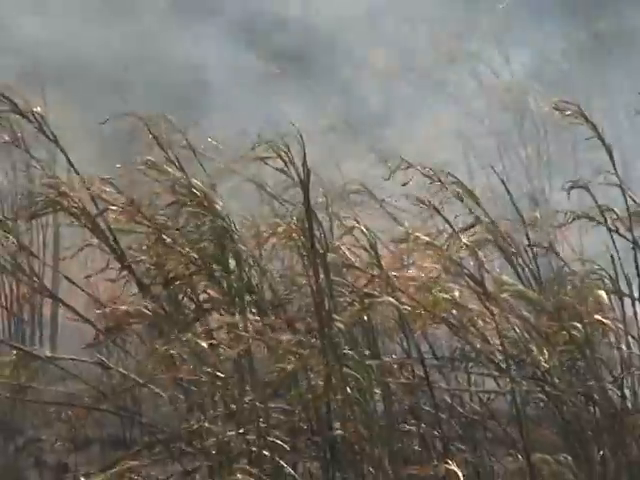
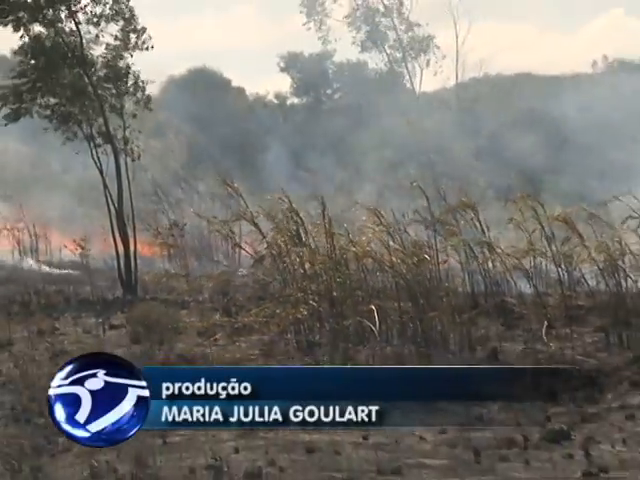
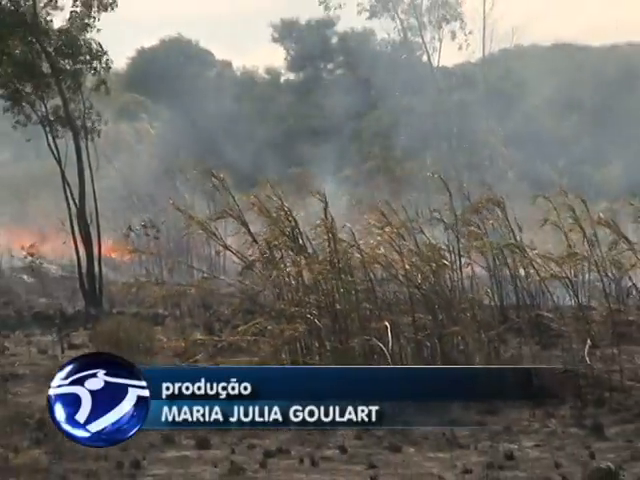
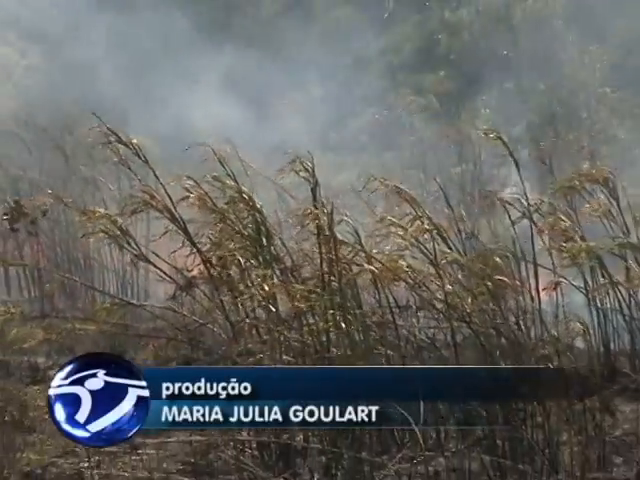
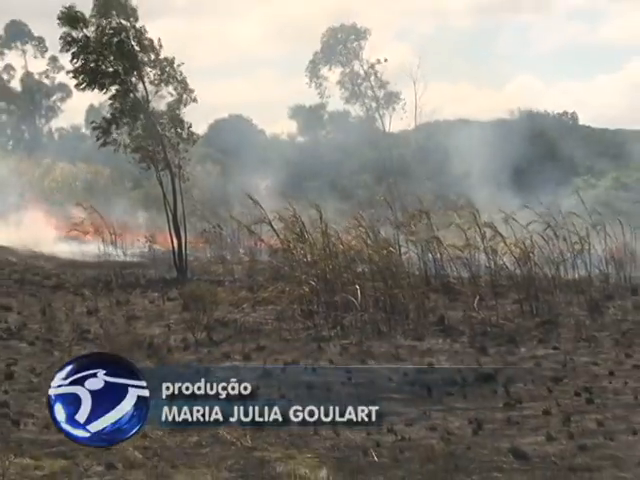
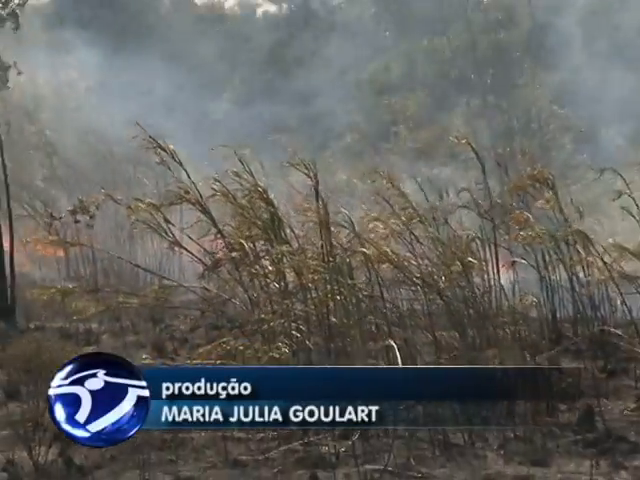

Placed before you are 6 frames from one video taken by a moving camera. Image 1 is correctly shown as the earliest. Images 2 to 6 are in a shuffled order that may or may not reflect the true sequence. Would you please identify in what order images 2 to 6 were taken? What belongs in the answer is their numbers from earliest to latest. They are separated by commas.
4, 6, 3, 2, 5
